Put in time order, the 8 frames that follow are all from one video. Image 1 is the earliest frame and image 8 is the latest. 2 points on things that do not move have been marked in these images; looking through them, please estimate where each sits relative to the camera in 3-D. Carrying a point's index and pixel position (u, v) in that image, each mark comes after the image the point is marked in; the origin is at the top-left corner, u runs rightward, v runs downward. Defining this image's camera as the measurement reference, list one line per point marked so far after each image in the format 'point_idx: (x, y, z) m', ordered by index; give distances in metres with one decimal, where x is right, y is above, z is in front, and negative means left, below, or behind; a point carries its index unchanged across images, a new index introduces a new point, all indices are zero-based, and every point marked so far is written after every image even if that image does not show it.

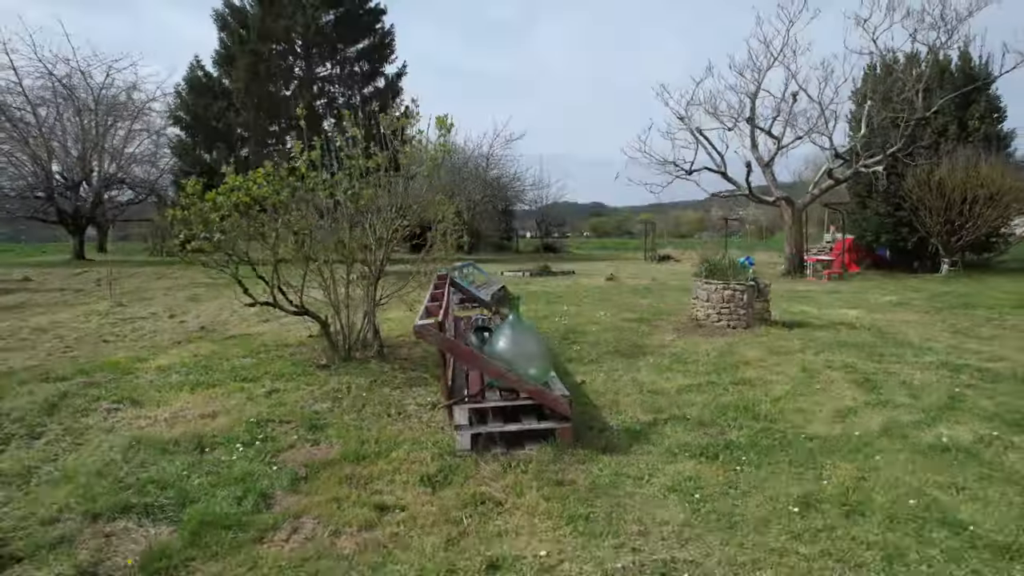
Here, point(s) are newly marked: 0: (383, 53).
0: (-3.2, +5.8, +18.1) m
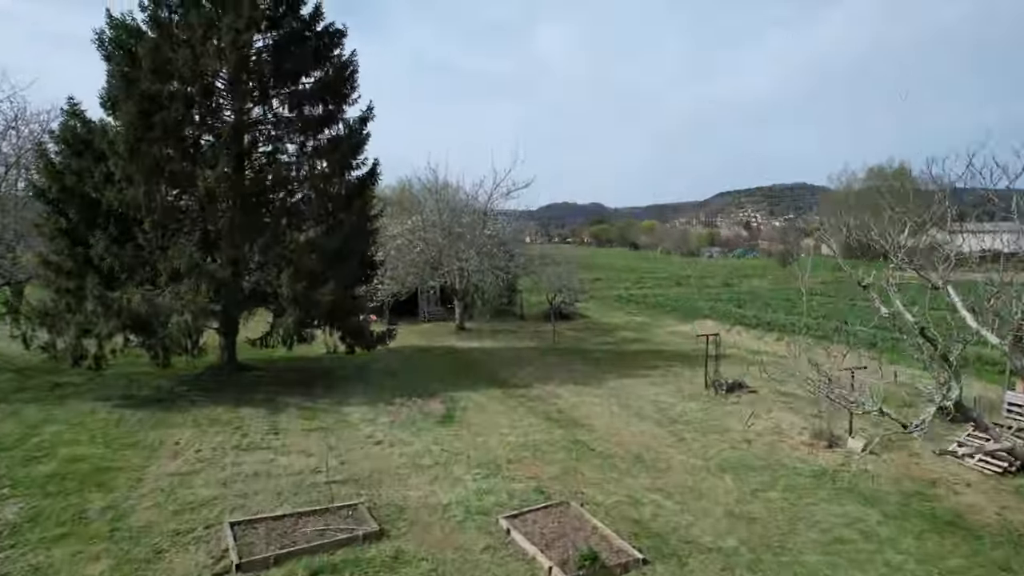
0: (-3.0, +3.5, +13.1) m
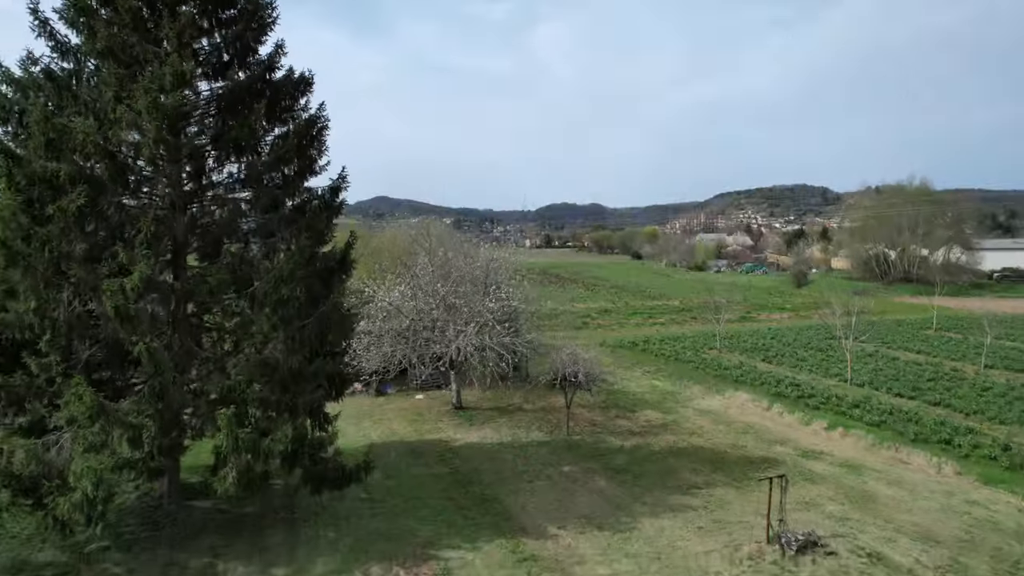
0: (-2.9, +1.9, +10.4) m
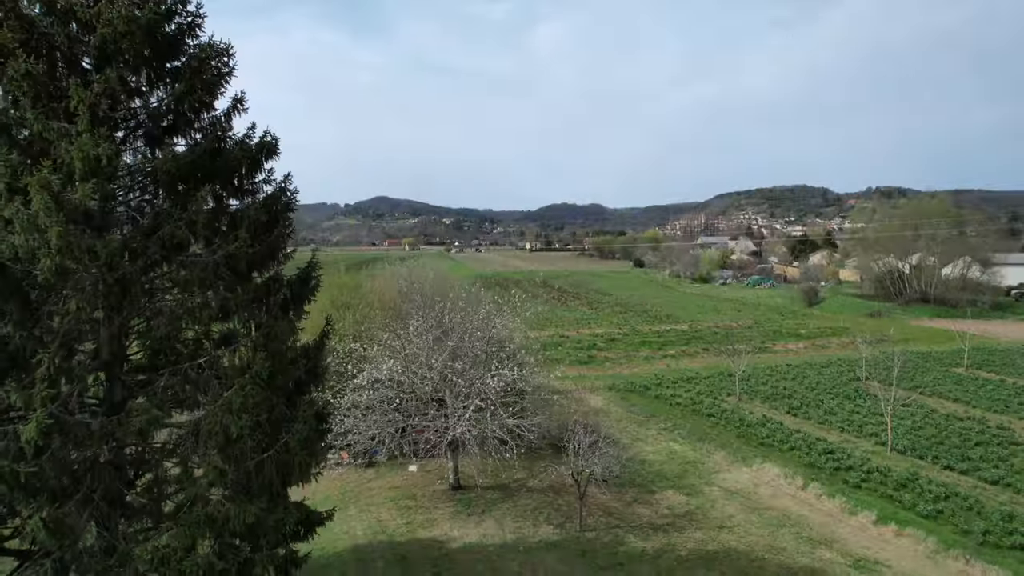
0: (-2.8, +0.5, +8.4) m
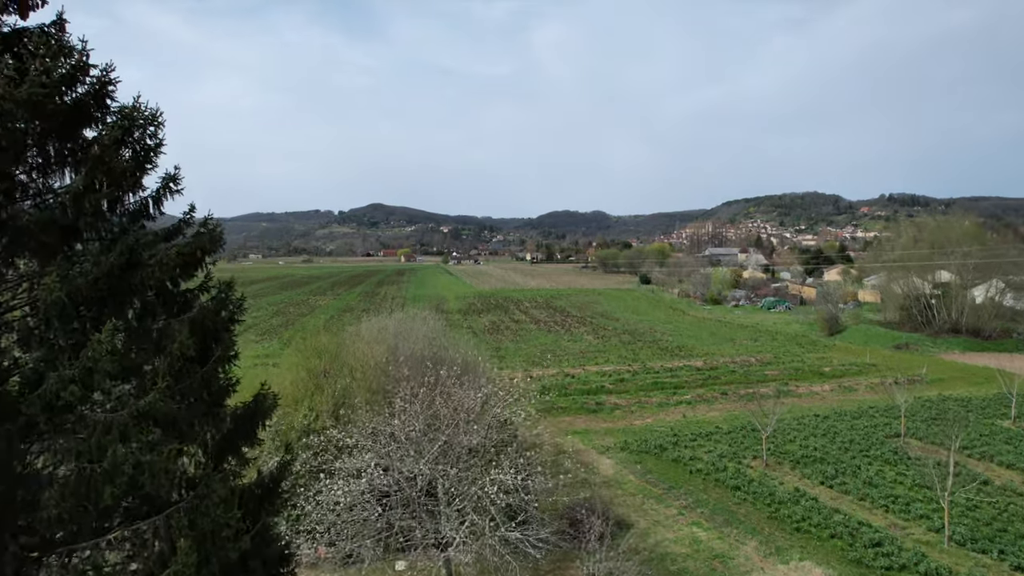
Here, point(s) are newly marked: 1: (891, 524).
0: (-2.8, -0.9, +6.3) m
1: (+8.1, -5.0, +15.7) m
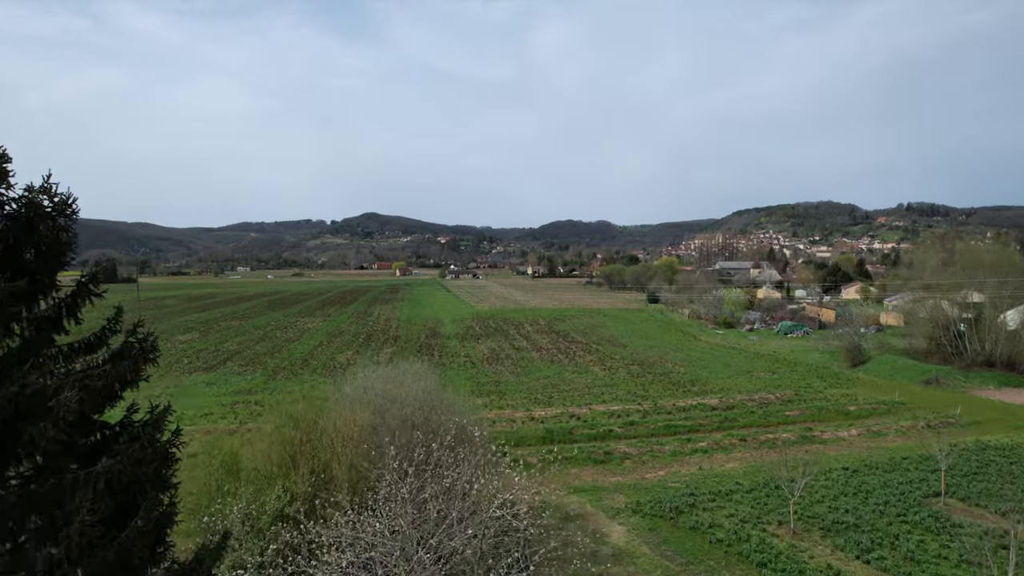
0: (-2.8, -2.2, +4.5) m
1: (+8.1, -6.2, +13.9) m
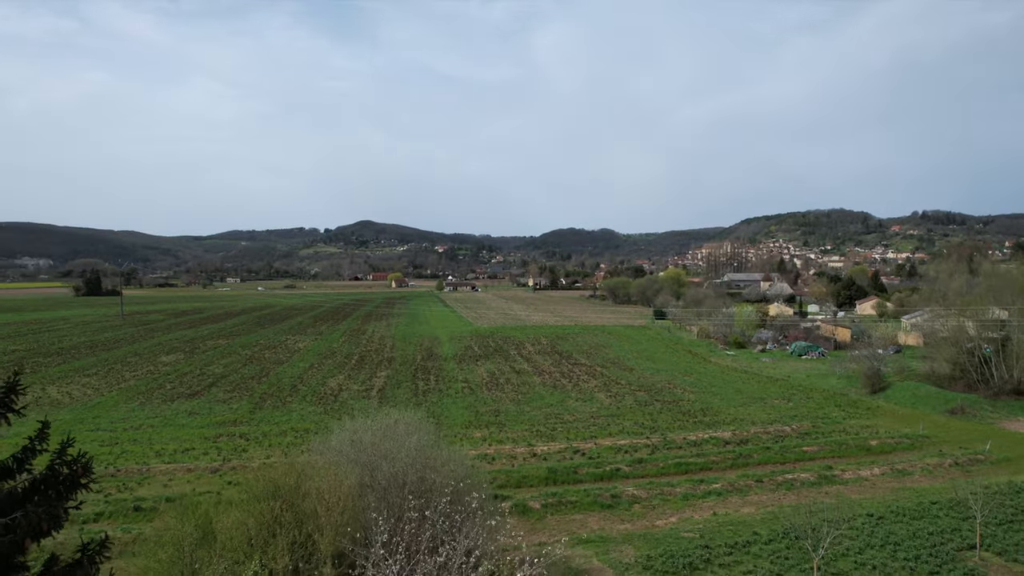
0: (-2.8, -3.2, +3.2) m
1: (+8.1, -7.1, +12.7) m
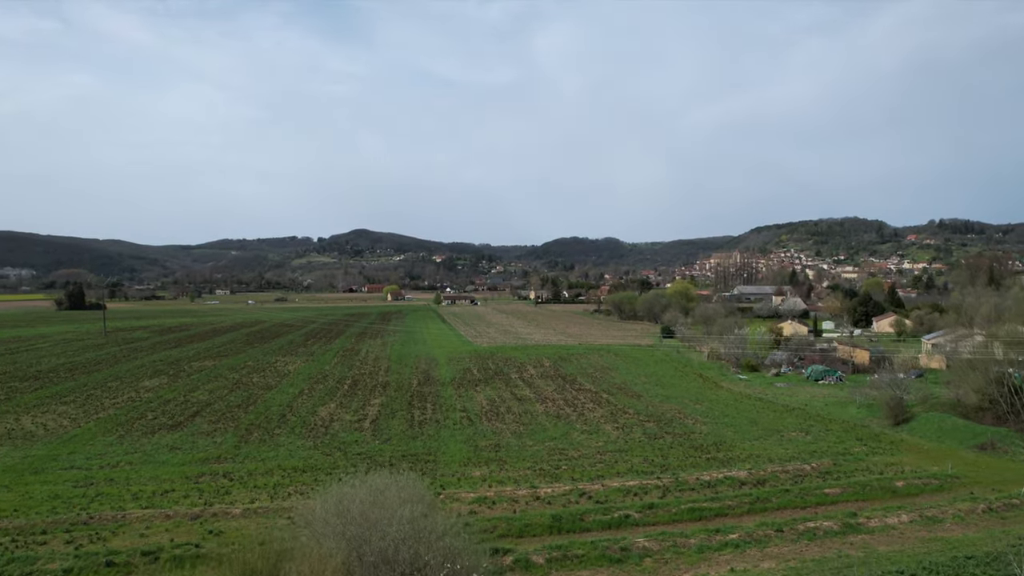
0: (-2.7, -4.3, +1.8) m
1: (+8.2, -8.0, +11.4) m
